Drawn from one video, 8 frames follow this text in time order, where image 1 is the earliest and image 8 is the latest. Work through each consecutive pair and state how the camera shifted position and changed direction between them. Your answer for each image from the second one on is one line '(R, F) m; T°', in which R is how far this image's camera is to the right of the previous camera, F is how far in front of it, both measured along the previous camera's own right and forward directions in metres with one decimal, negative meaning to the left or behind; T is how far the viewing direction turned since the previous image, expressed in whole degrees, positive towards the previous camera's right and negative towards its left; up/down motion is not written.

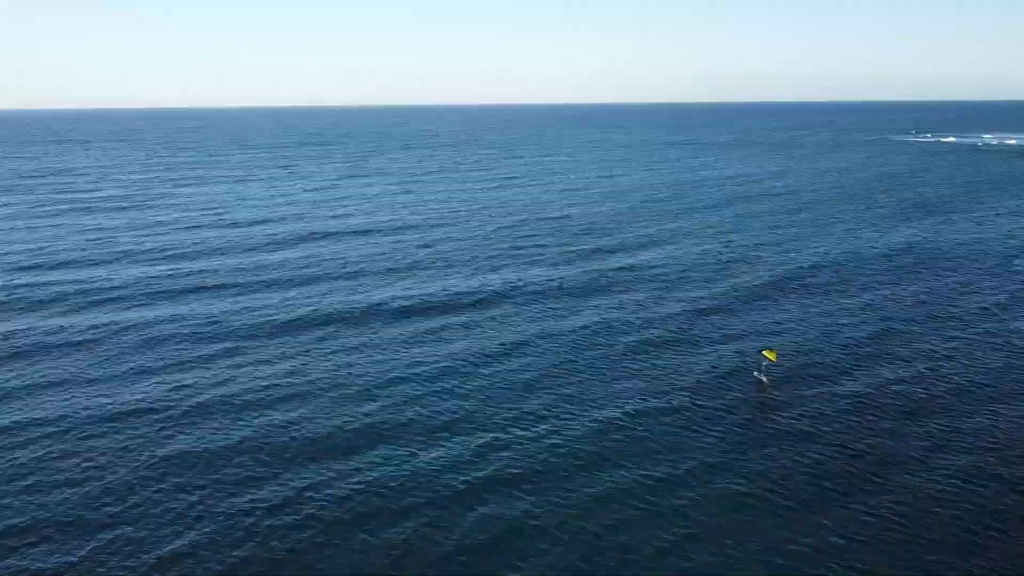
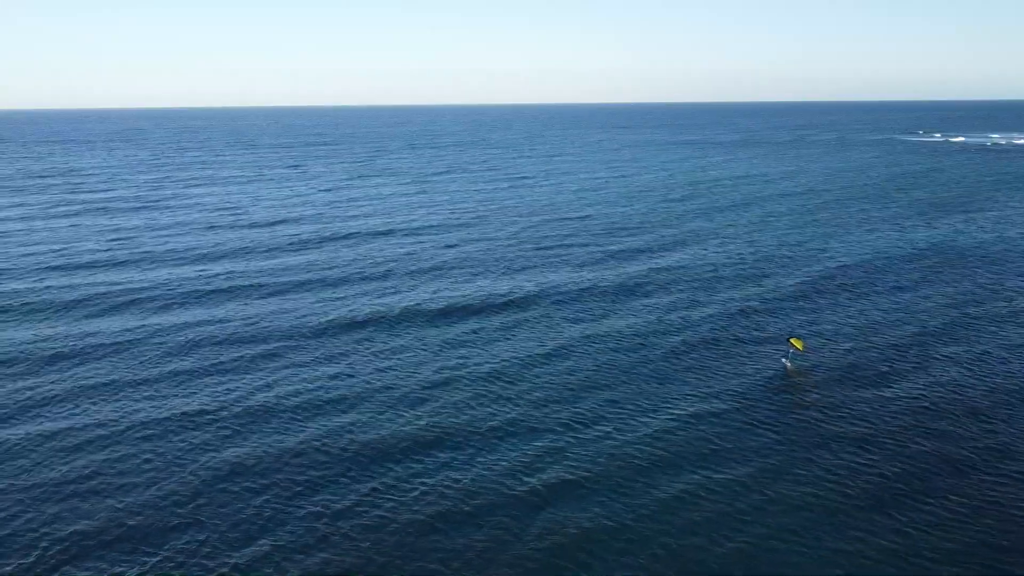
(-2.6, -0.2) m; +1°
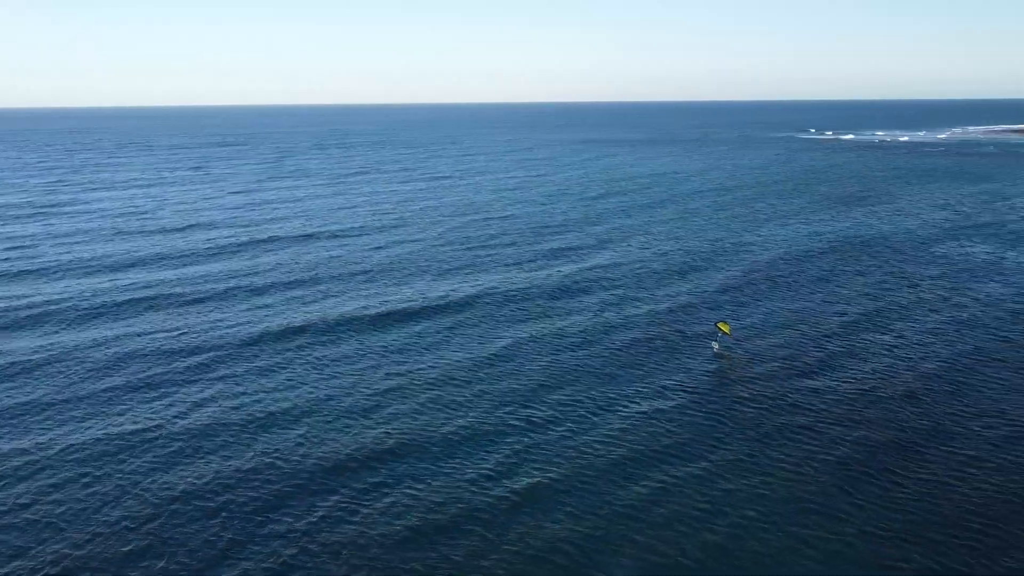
(-2.3, +0.3) m; +7°
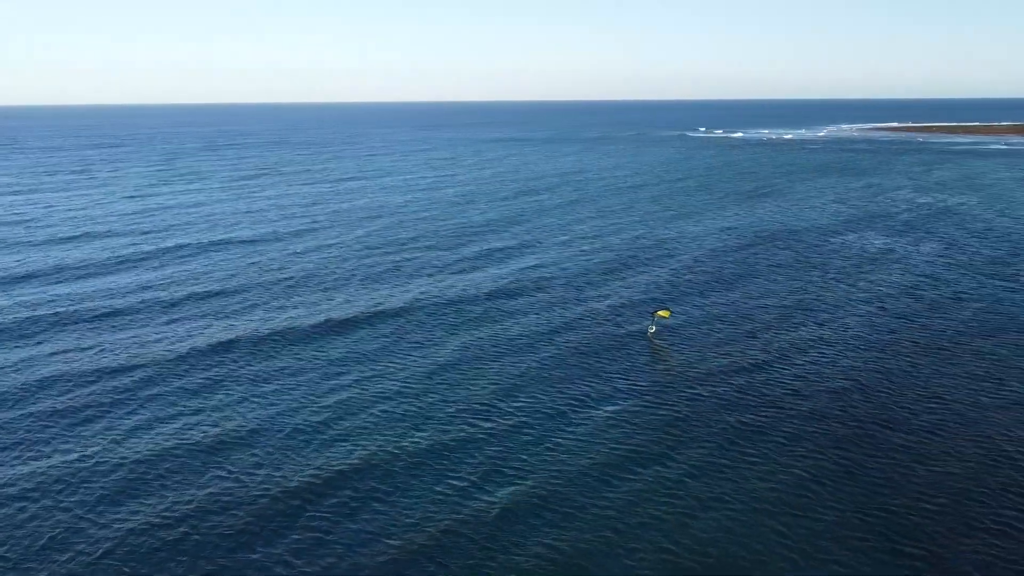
(-3.2, +0.8) m; +8°
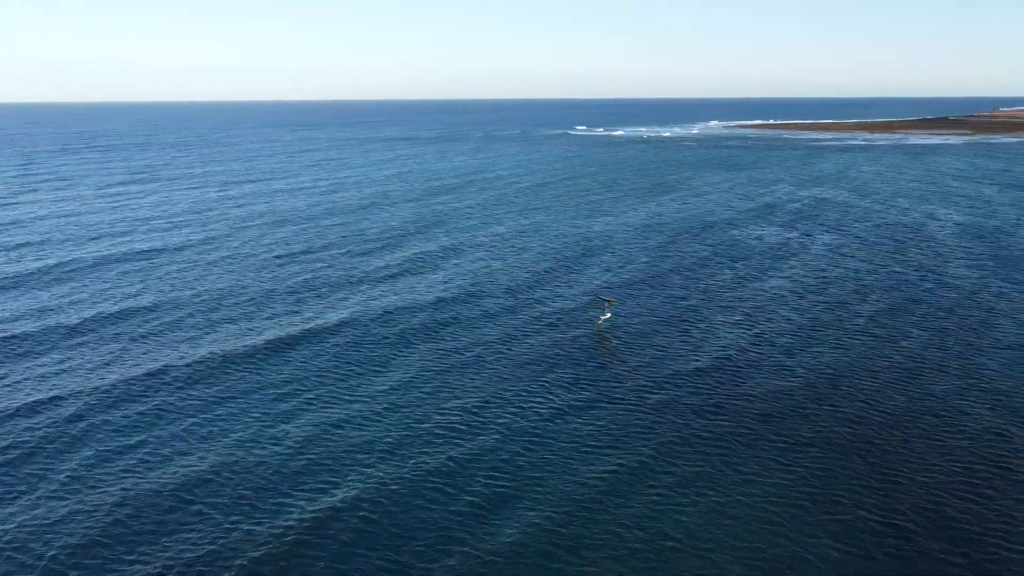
(-5.2, +1.8) m; +10°
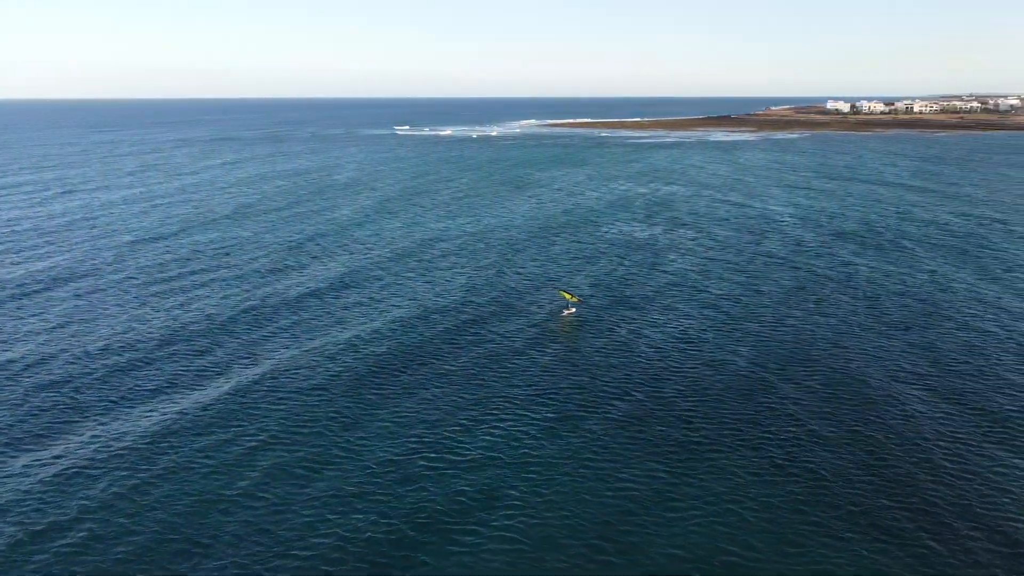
(-11.7, +5.9) m; +17°
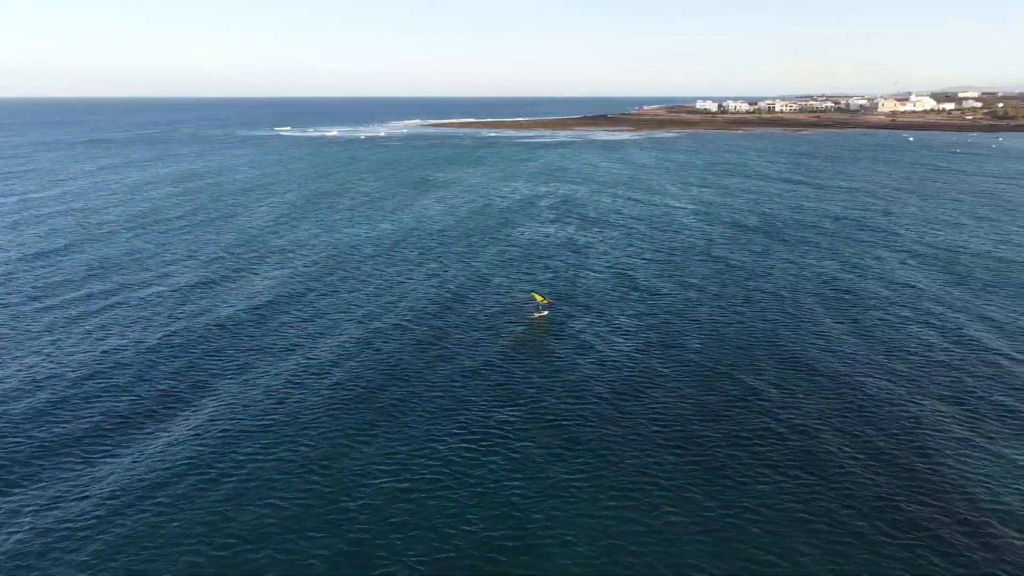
(-6.8, +3.1) m; +10°
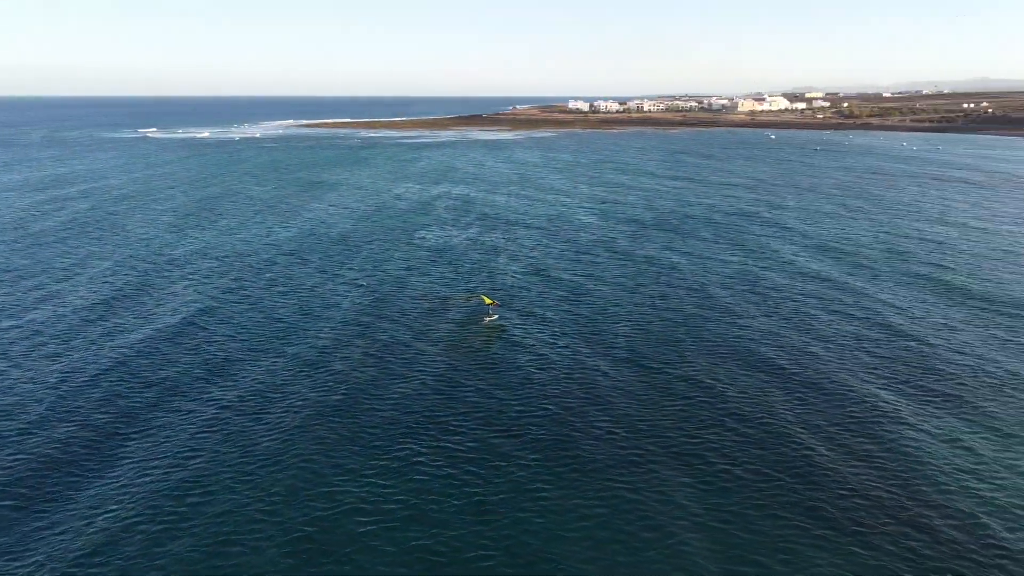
(-5.6, +2.5) m; +10°
